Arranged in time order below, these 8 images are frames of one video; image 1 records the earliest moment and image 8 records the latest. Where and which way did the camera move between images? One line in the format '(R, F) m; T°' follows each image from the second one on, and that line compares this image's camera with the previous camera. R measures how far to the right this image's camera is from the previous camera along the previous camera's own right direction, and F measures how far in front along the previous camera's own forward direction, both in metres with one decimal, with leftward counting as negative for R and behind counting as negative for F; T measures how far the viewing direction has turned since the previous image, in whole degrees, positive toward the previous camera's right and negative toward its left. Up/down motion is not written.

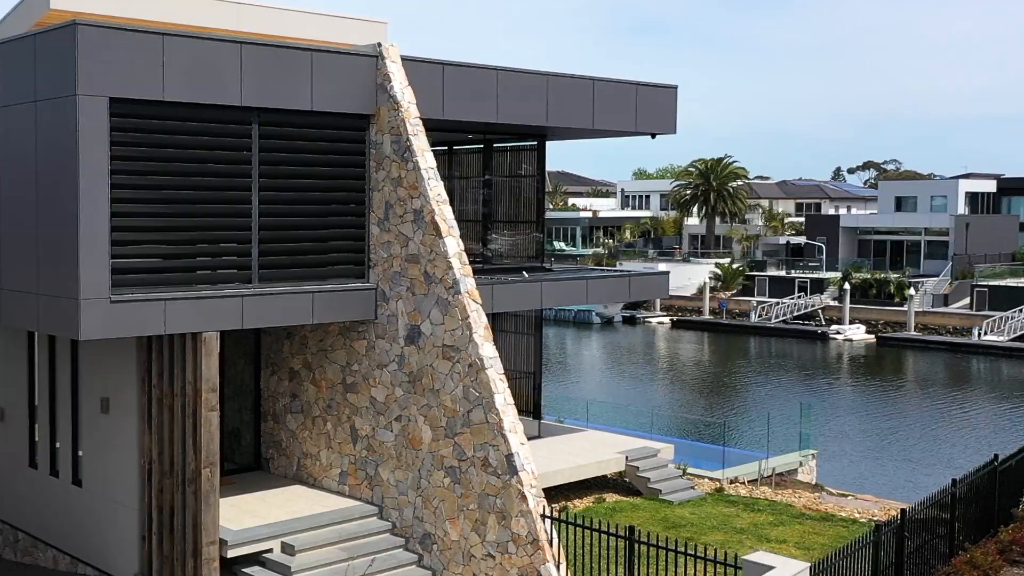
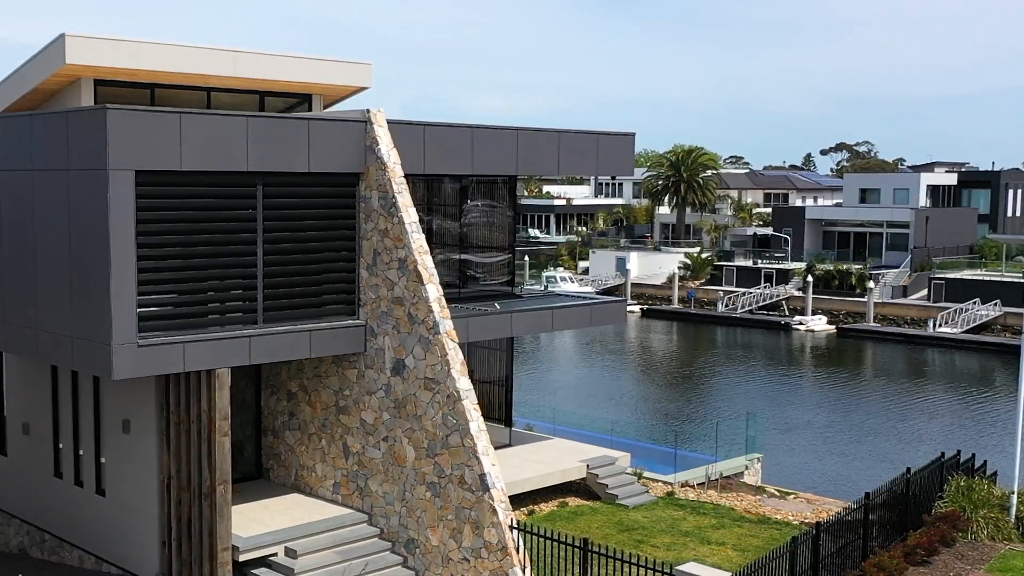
(0.0, -1.5) m; +1°
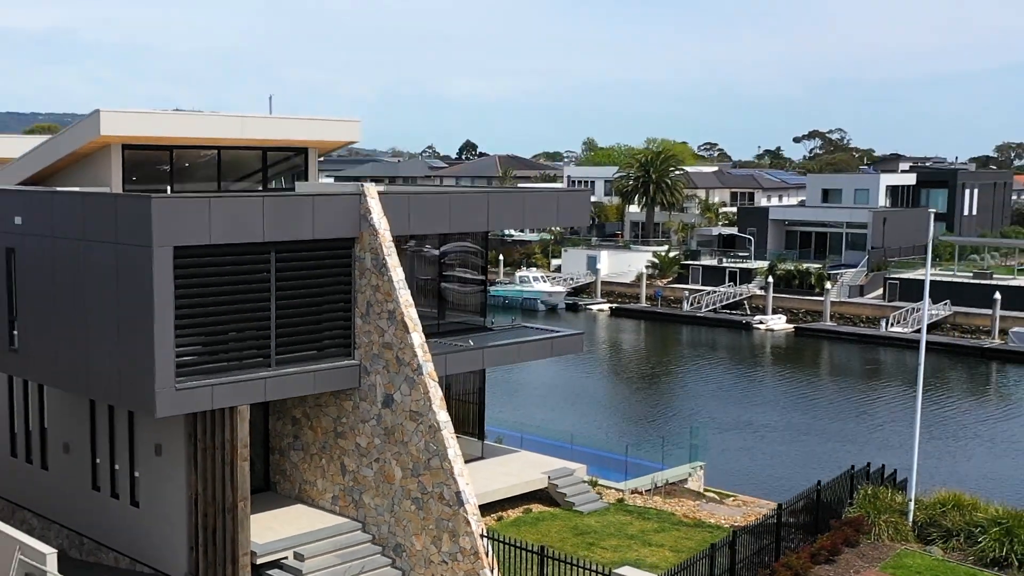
(0.0, -2.4) m; +1°
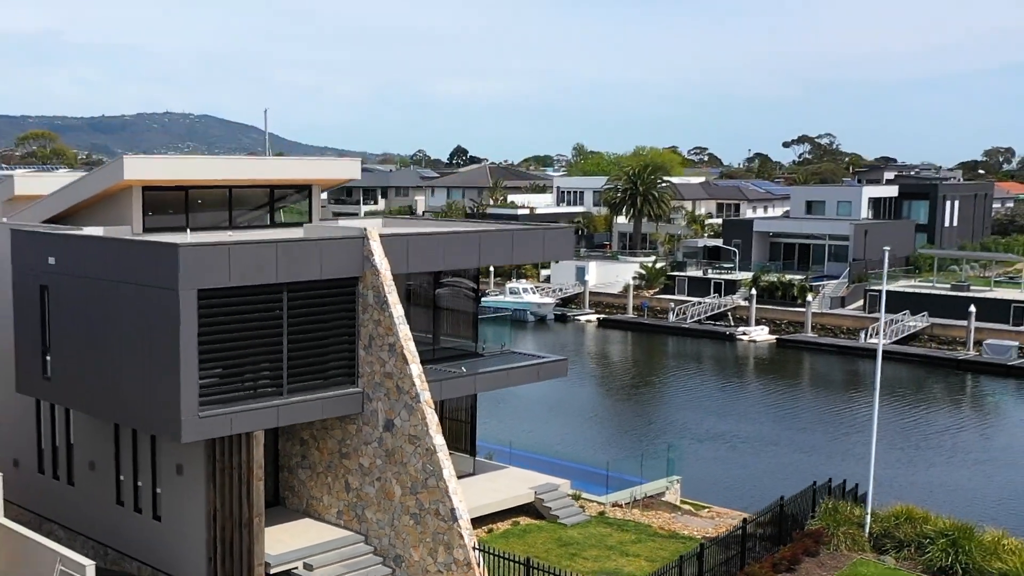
(0.0, -1.5) m; 0°
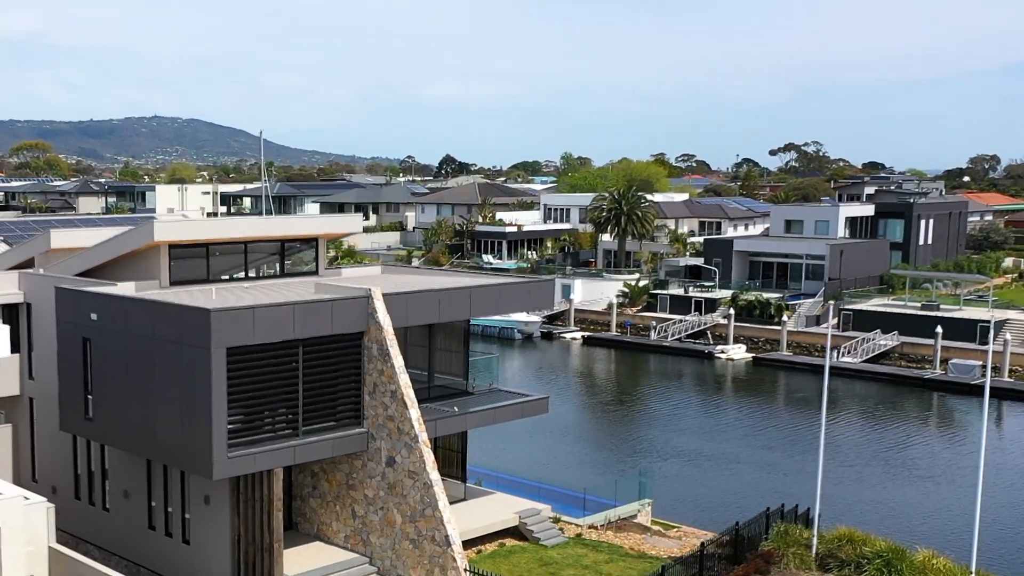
(0.0, -2.3) m; 0°
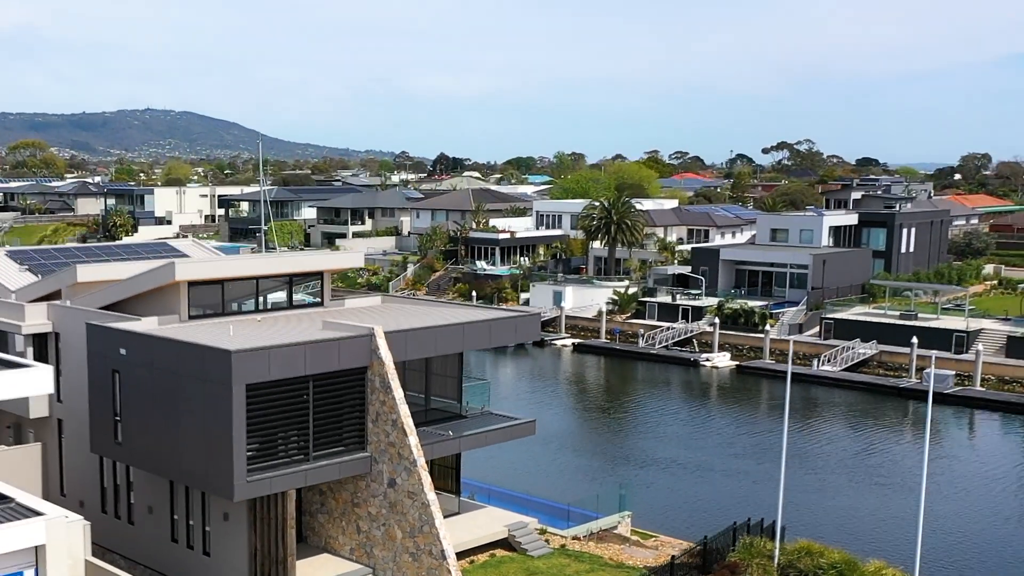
(+0.1, -2.0) m; 0°
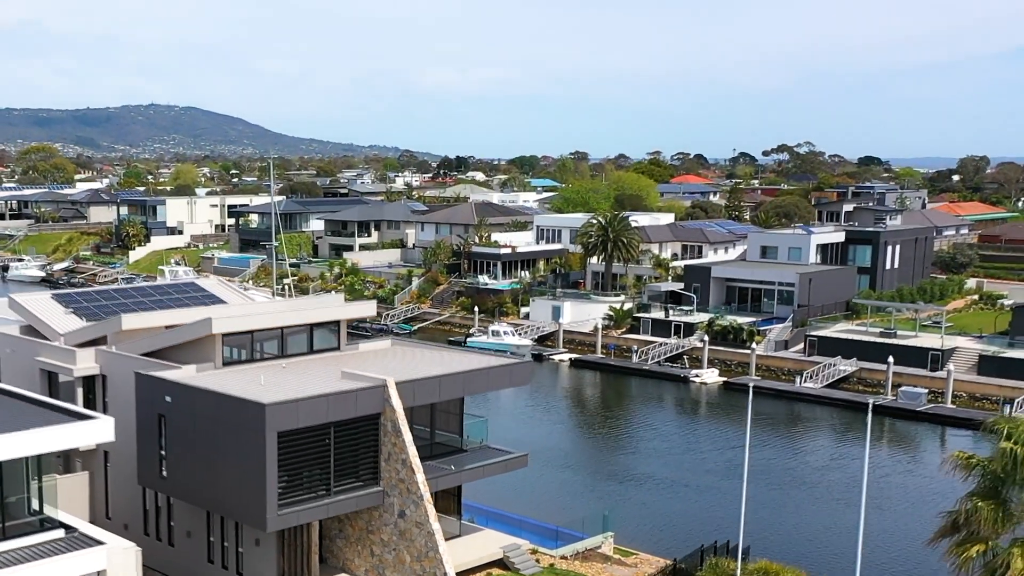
(+0.1, -3.2) m; 0°
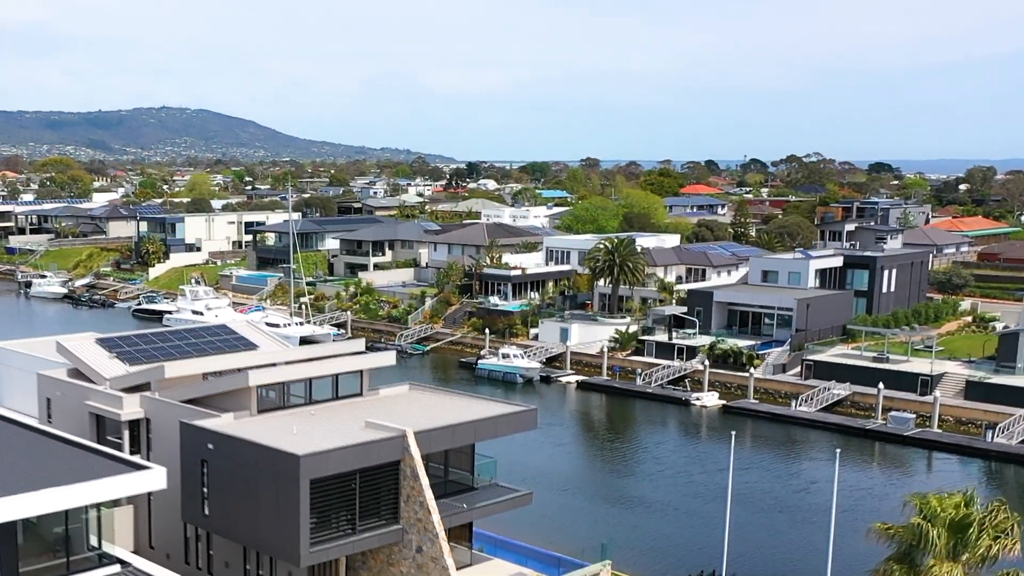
(+0.1, -2.8) m; 0°
